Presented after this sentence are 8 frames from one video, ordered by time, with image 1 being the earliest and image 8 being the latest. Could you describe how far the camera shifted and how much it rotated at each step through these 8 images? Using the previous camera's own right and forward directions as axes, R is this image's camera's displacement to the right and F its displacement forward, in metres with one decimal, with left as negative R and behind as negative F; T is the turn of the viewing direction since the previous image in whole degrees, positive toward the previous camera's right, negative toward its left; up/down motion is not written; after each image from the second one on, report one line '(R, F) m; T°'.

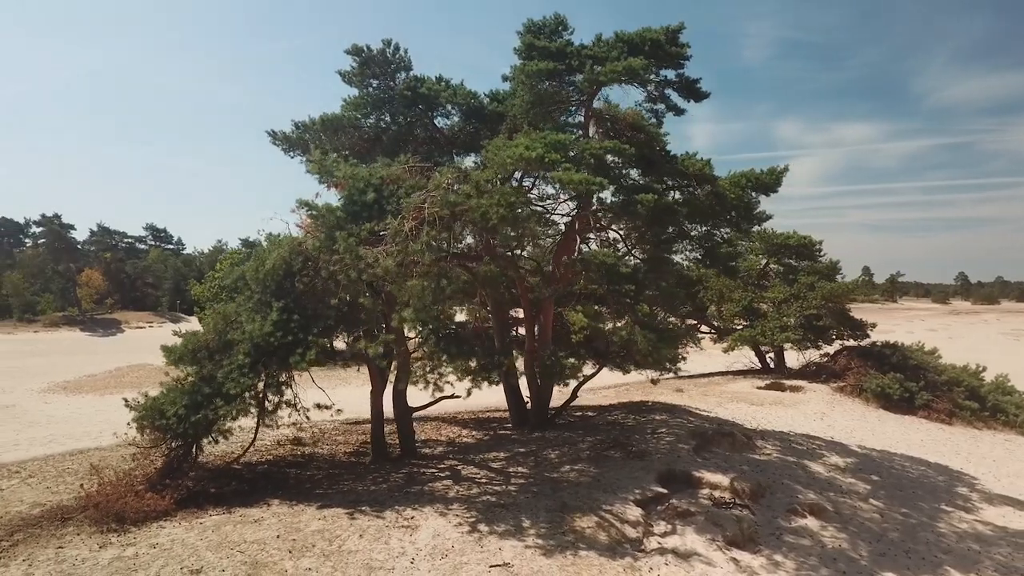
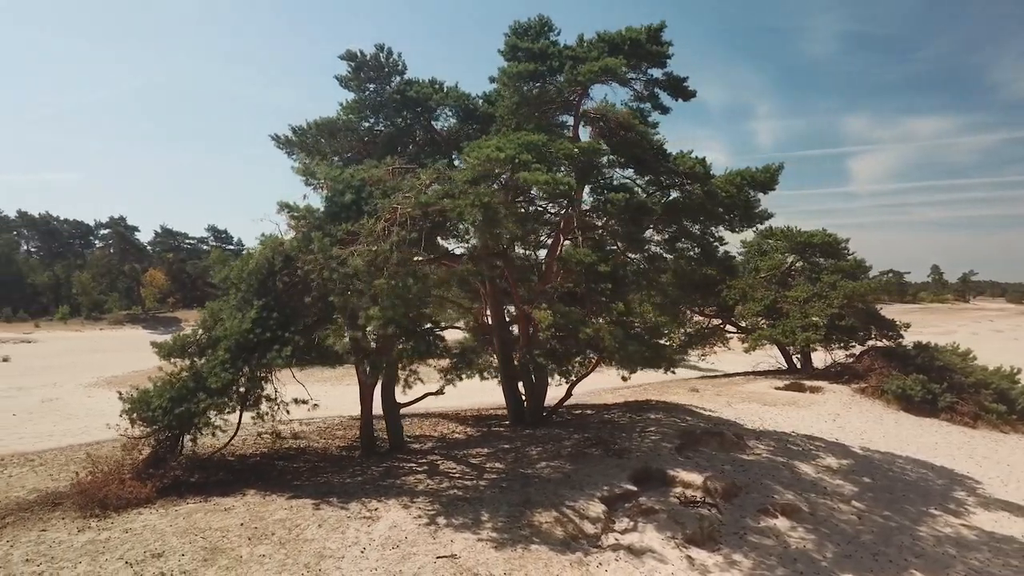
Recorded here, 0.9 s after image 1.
(+0.9, -0.1) m; -4°
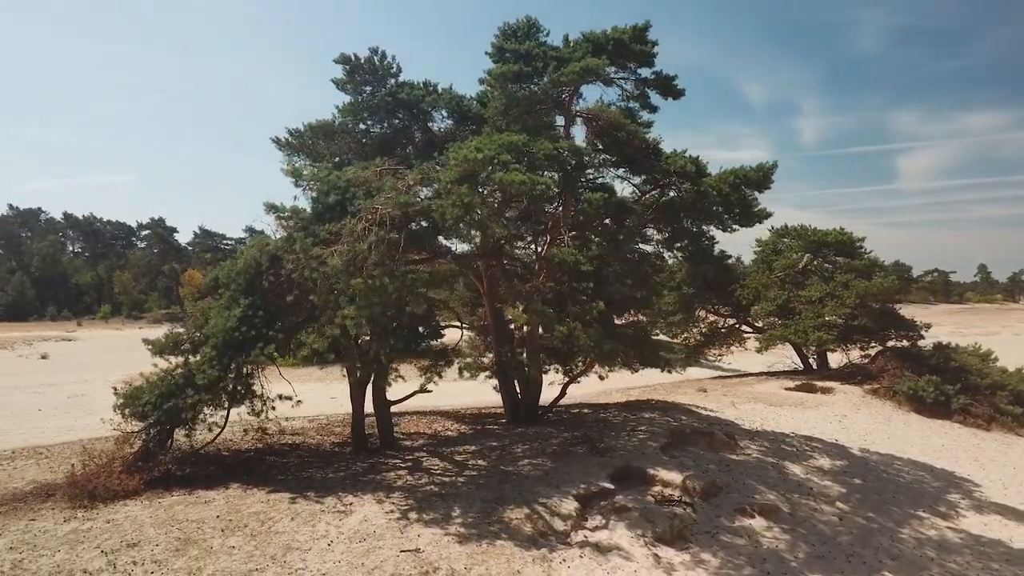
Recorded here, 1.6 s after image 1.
(+0.6, -0.1) m; -2°
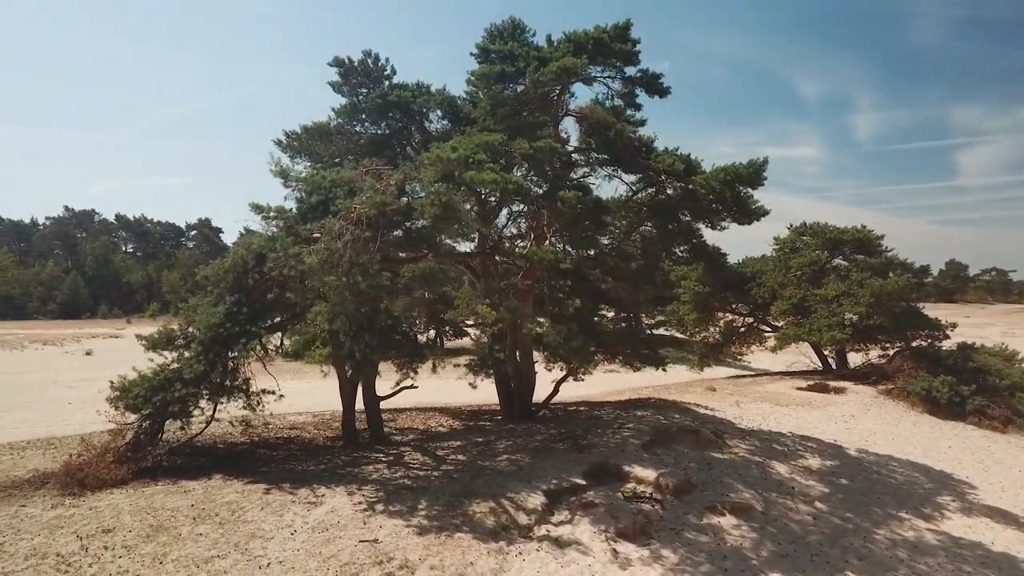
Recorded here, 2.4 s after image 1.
(+0.8, -0.1) m; -3°
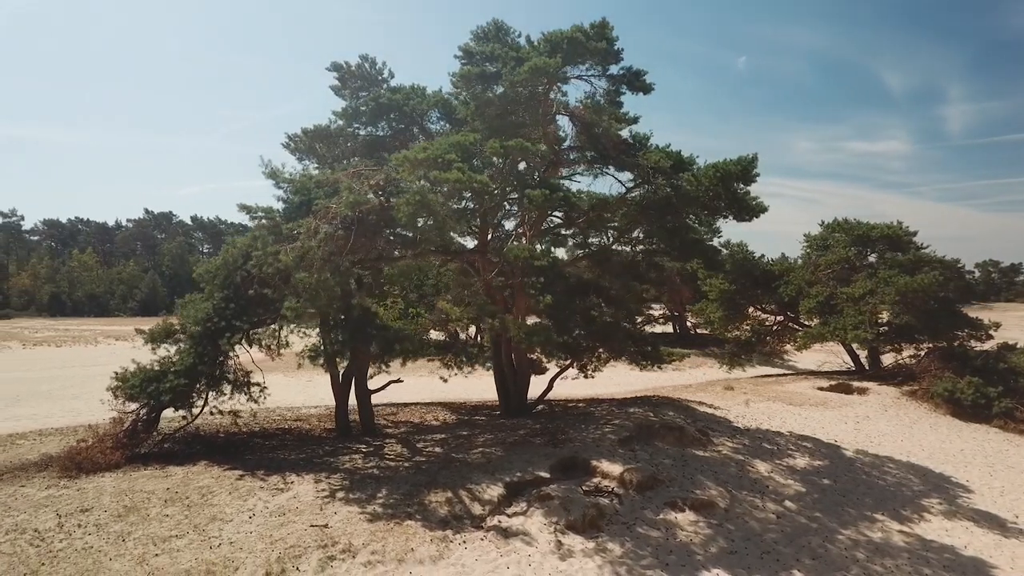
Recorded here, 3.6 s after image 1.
(+1.1, -0.1) m; -4°
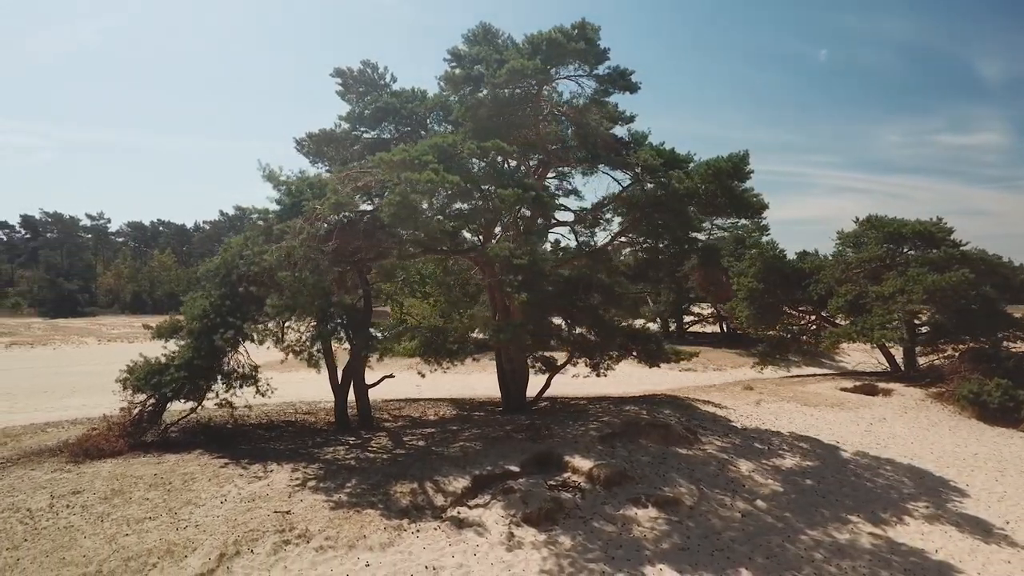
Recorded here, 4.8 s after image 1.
(+1.0, -0.1) m; -4°
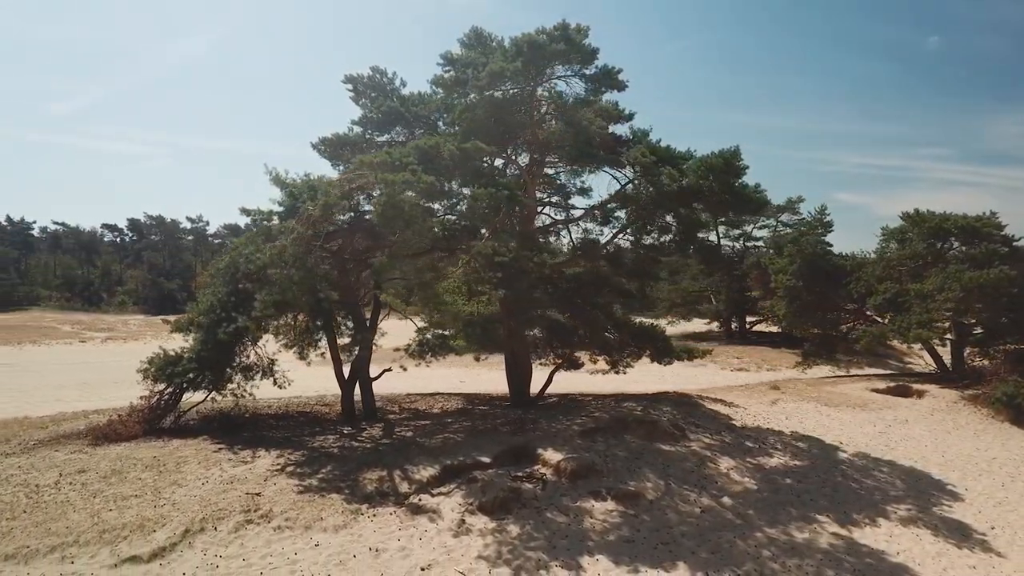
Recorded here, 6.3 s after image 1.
(+1.2, -0.2) m; -5°
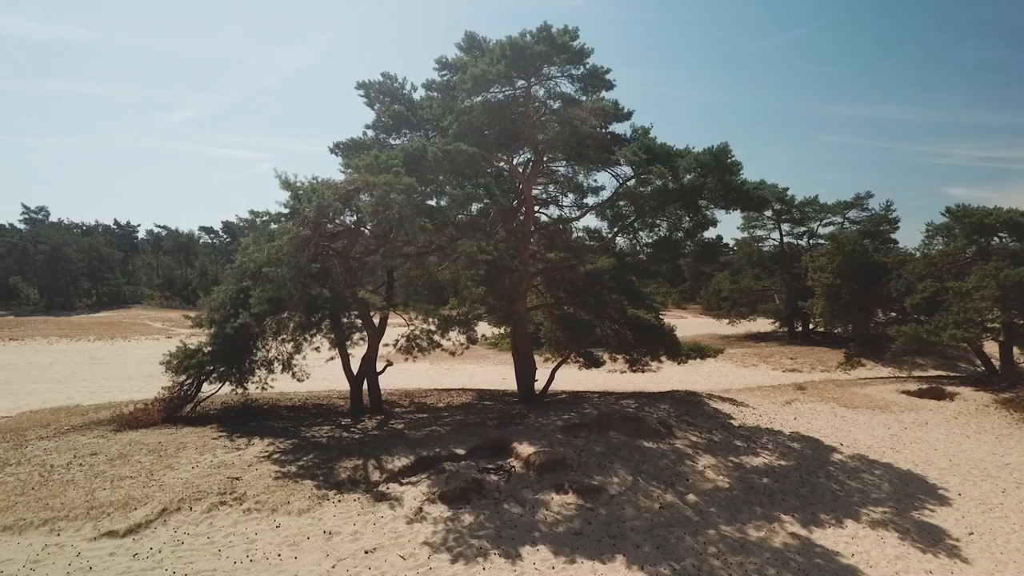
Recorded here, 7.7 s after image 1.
(+1.2, -0.2) m; -5°
